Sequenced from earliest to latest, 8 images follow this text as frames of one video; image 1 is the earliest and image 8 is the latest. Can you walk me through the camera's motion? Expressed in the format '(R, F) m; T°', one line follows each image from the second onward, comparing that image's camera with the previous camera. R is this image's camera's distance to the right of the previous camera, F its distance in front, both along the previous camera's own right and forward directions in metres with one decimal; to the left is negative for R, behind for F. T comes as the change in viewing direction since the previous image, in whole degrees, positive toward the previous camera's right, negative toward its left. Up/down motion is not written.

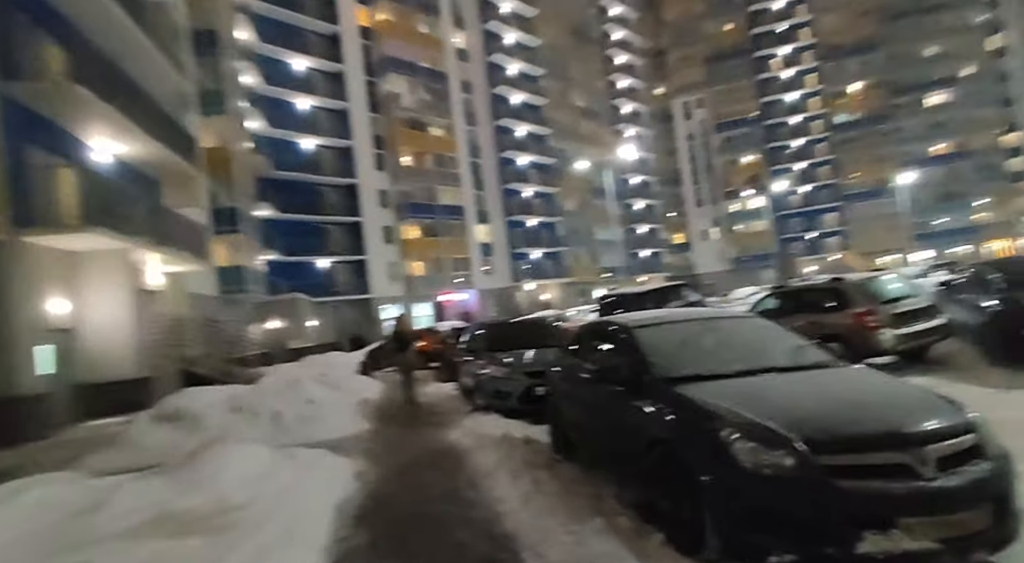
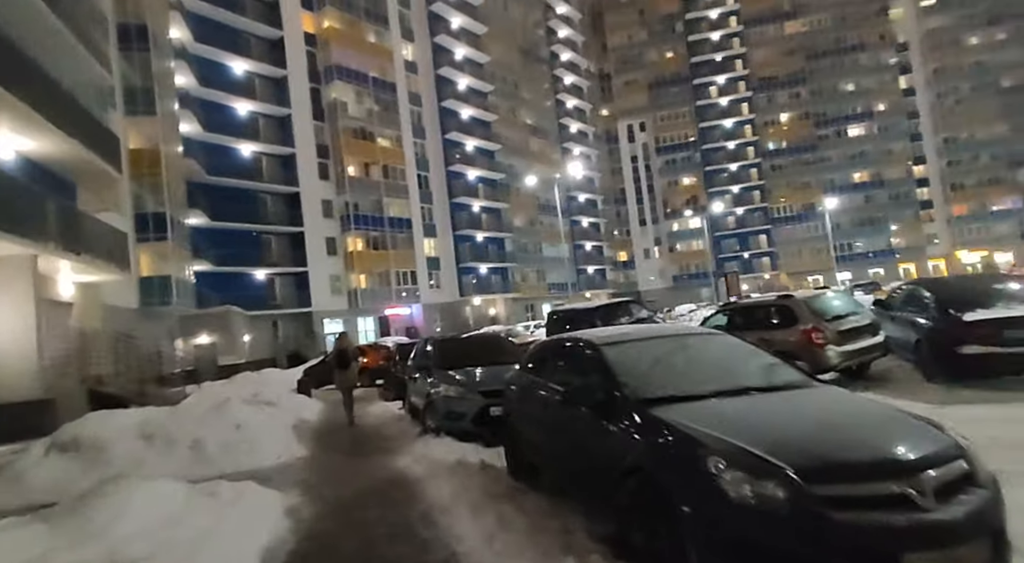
(-0.1, +0.5) m; +5°
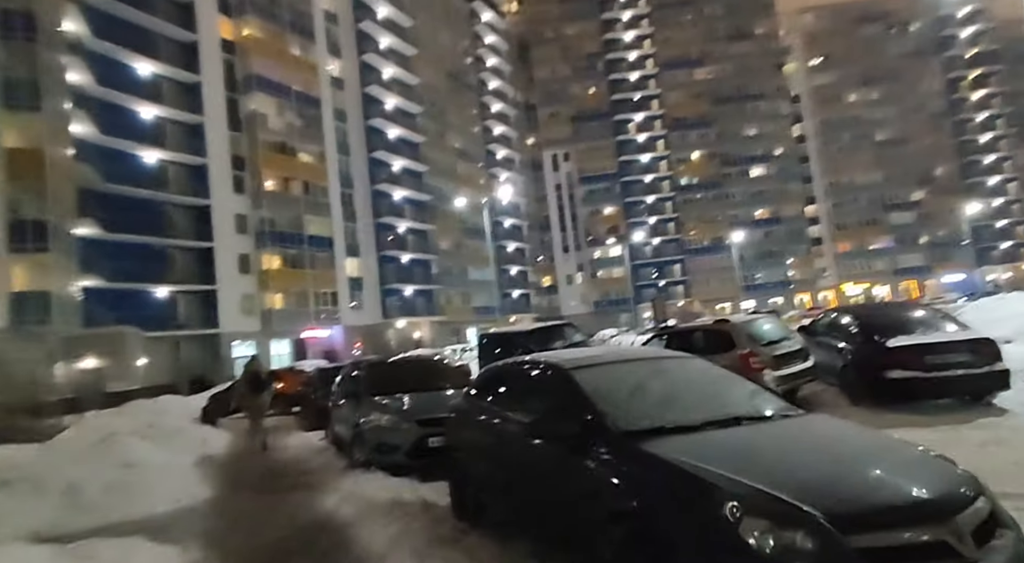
(-0.3, +0.8) m; +7°
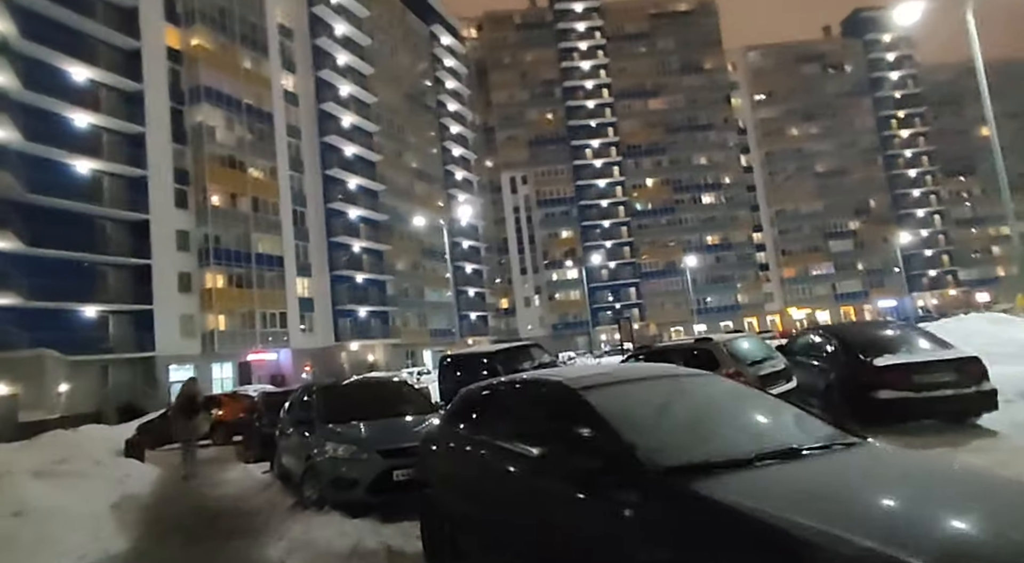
(-0.3, +0.9) m; +4°
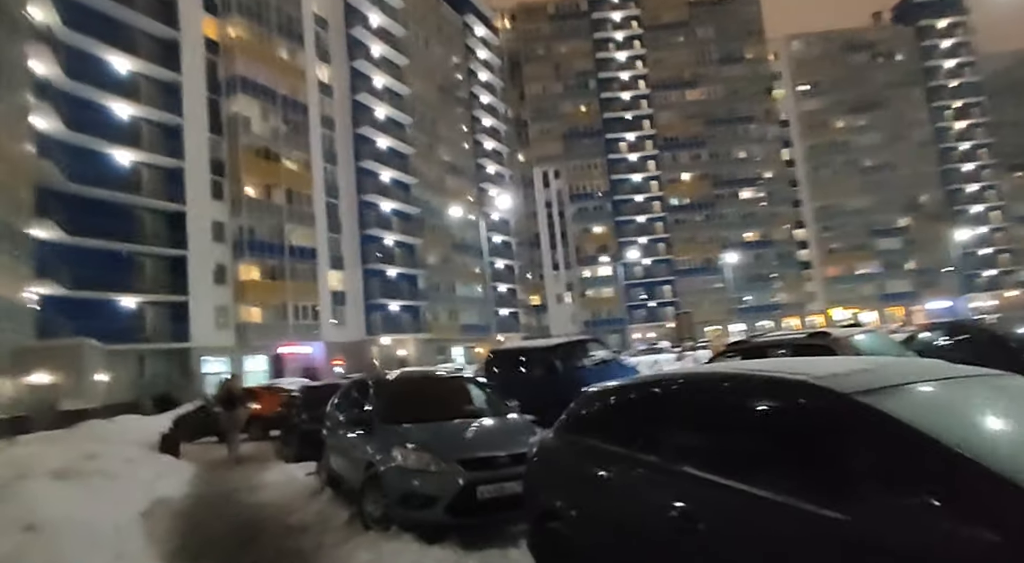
(-0.8, +1.4) m; -3°
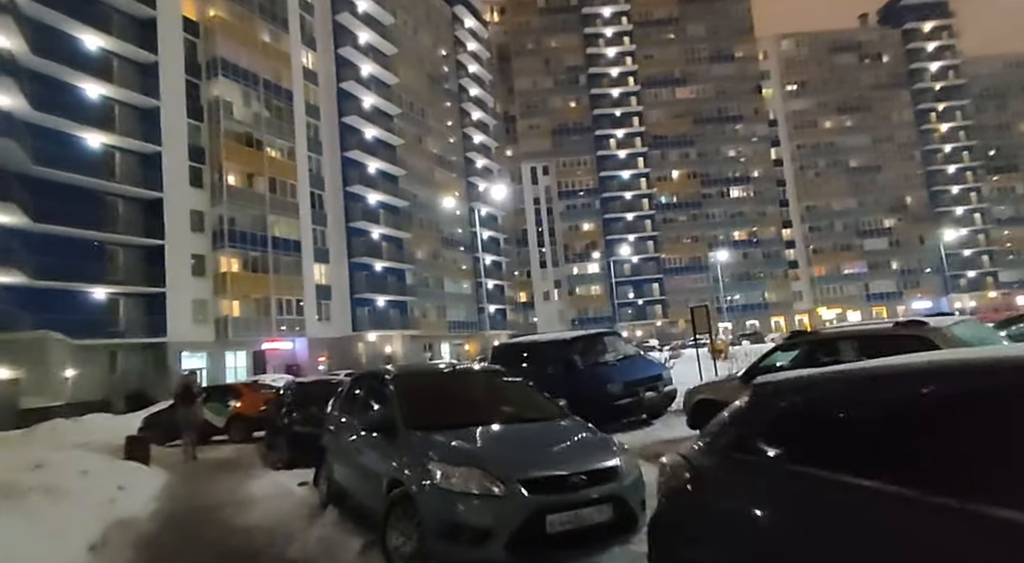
(-0.7, +1.5) m; +2°
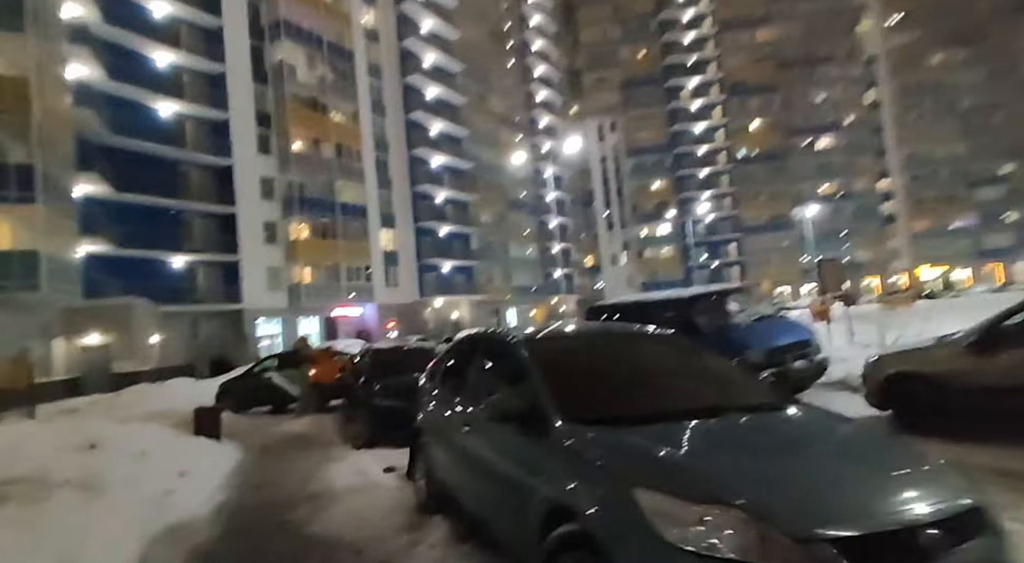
(-0.9, +2.0) m; -6°
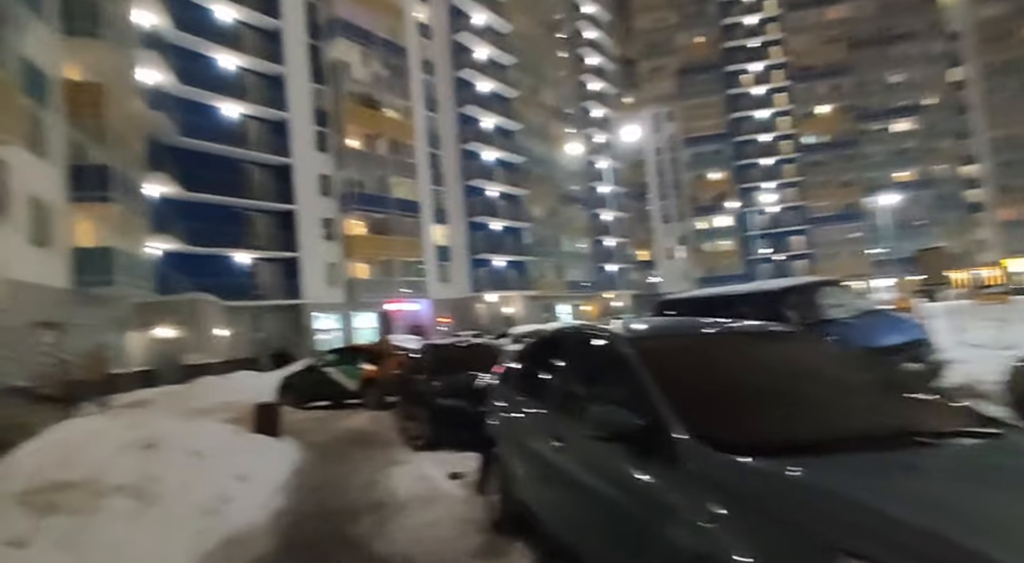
(-0.3, +0.7) m; -5°
